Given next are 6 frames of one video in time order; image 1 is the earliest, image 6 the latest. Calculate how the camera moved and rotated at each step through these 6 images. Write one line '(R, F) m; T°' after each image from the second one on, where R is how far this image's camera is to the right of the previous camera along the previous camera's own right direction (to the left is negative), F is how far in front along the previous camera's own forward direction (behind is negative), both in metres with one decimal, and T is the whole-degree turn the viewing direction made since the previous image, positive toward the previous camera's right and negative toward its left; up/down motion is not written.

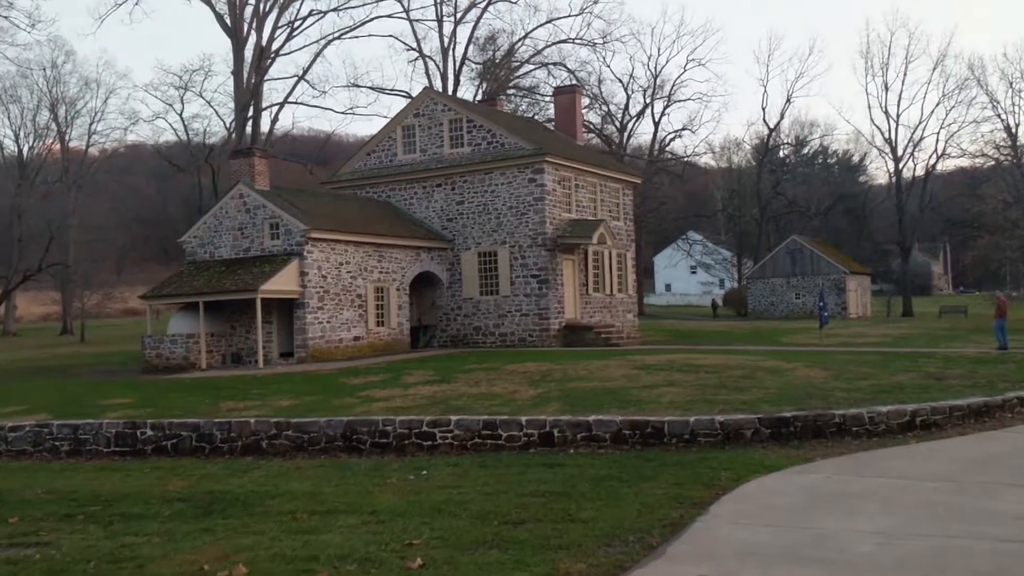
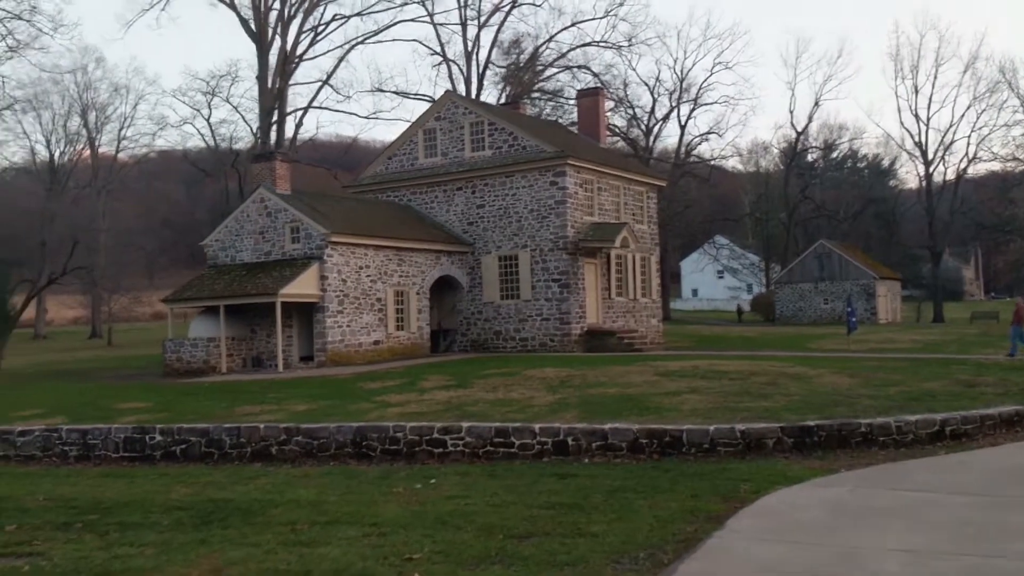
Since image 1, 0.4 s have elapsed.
(+0.2, +0.3) m; -2°
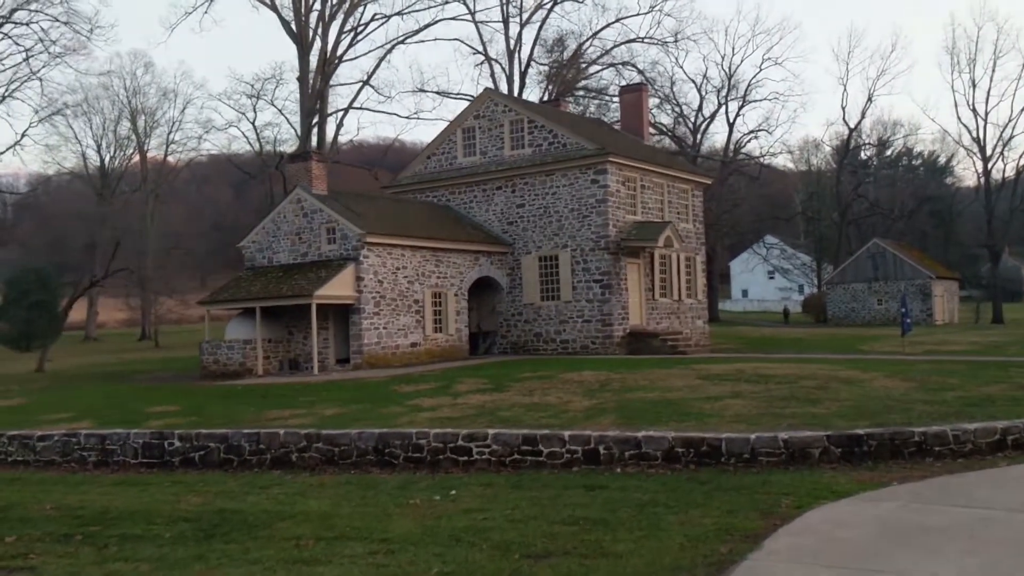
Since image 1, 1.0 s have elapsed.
(+0.2, +0.6) m; -3°
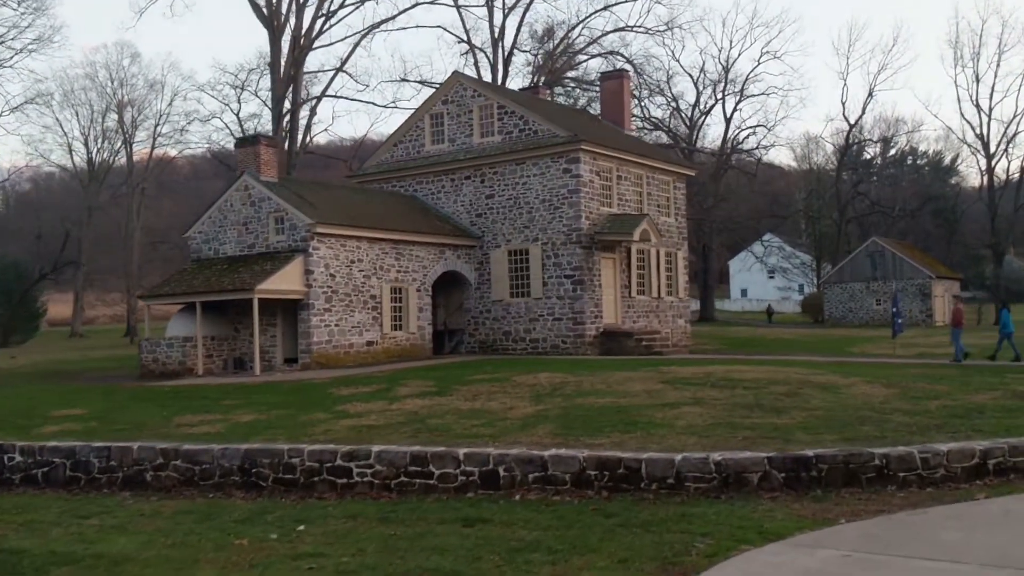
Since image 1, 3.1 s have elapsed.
(+1.1, +1.7) m; 0°
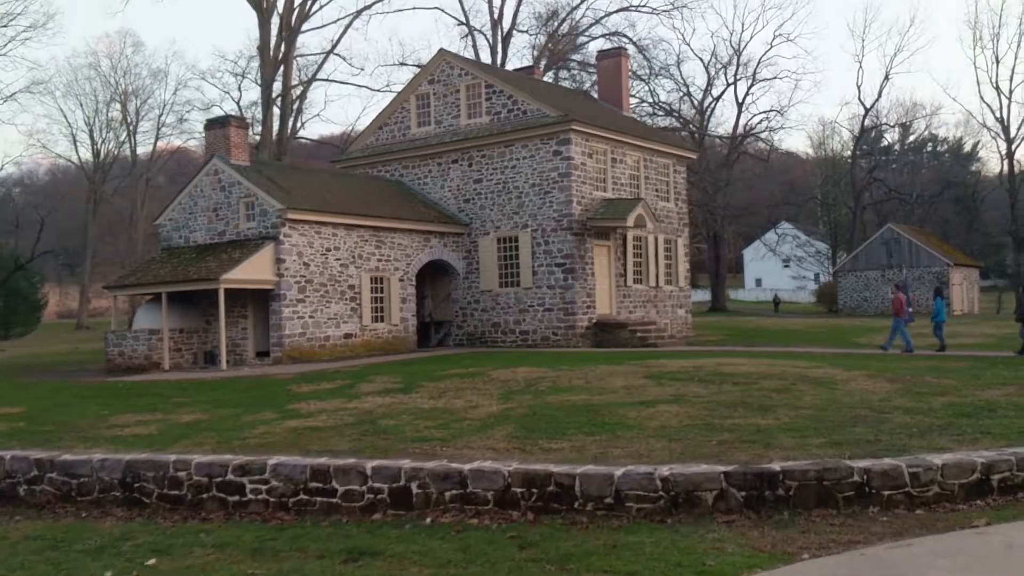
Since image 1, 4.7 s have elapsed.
(+0.8, +1.4) m; -1°
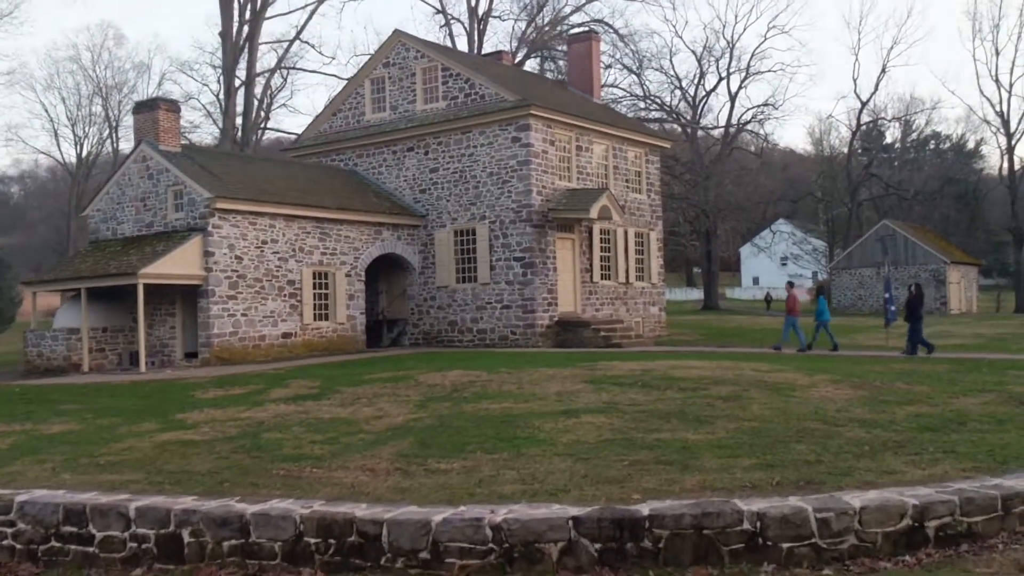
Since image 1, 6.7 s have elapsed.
(+1.3, +1.7) m; 0°
